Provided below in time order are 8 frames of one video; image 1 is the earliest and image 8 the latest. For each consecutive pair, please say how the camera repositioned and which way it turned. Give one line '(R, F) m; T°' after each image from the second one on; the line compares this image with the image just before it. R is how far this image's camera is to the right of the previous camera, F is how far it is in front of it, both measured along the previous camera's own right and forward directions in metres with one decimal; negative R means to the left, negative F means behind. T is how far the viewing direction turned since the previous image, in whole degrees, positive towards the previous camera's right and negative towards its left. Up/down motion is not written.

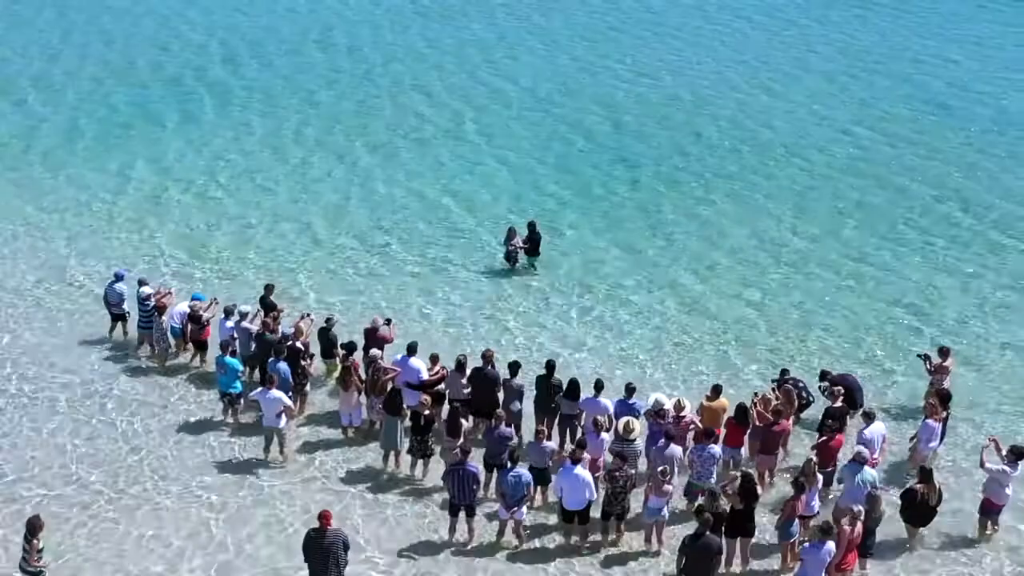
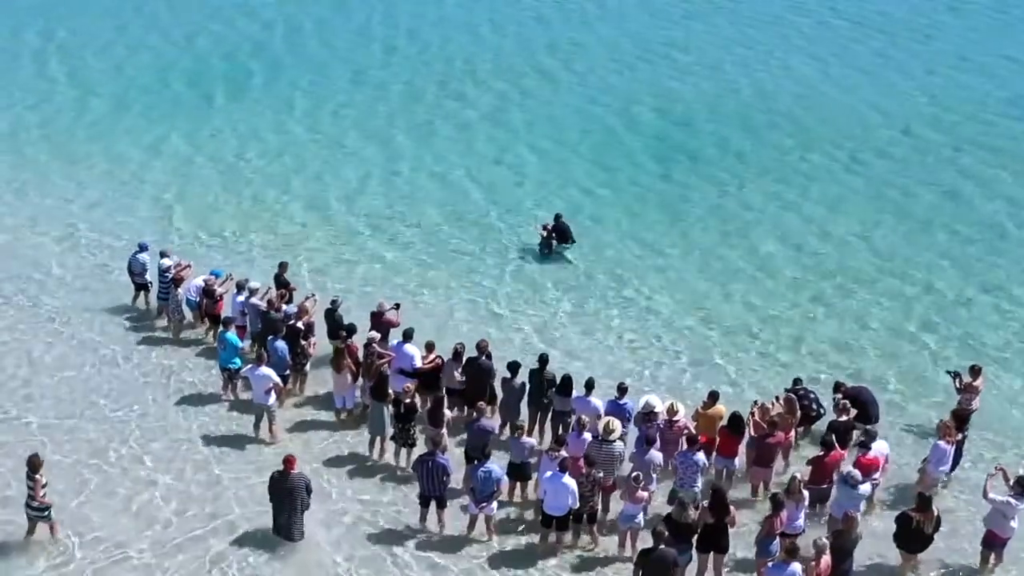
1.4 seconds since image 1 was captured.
(+2.5, +0.5) m; -6°
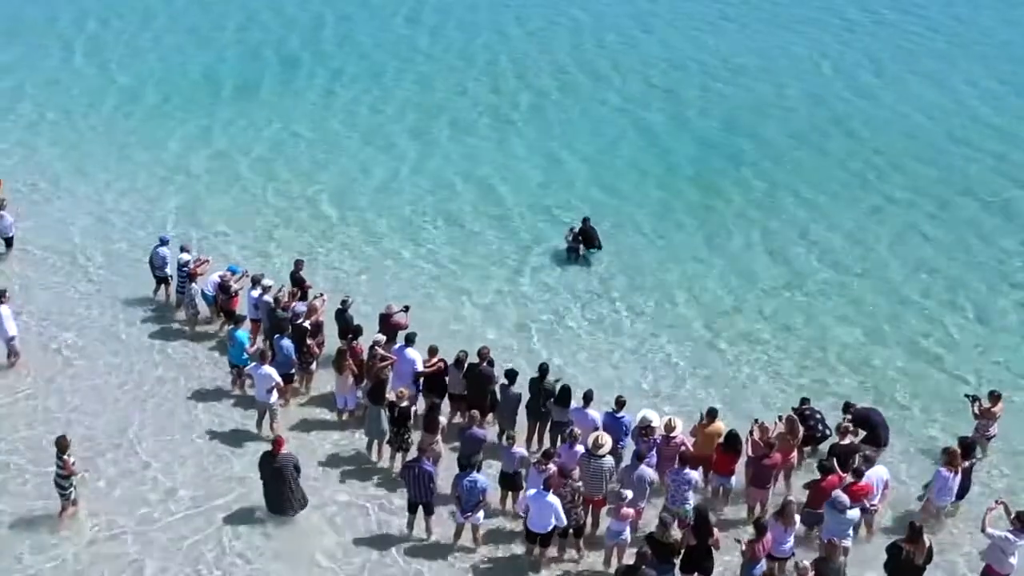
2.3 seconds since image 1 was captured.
(+1.5, +0.1) m; -4°
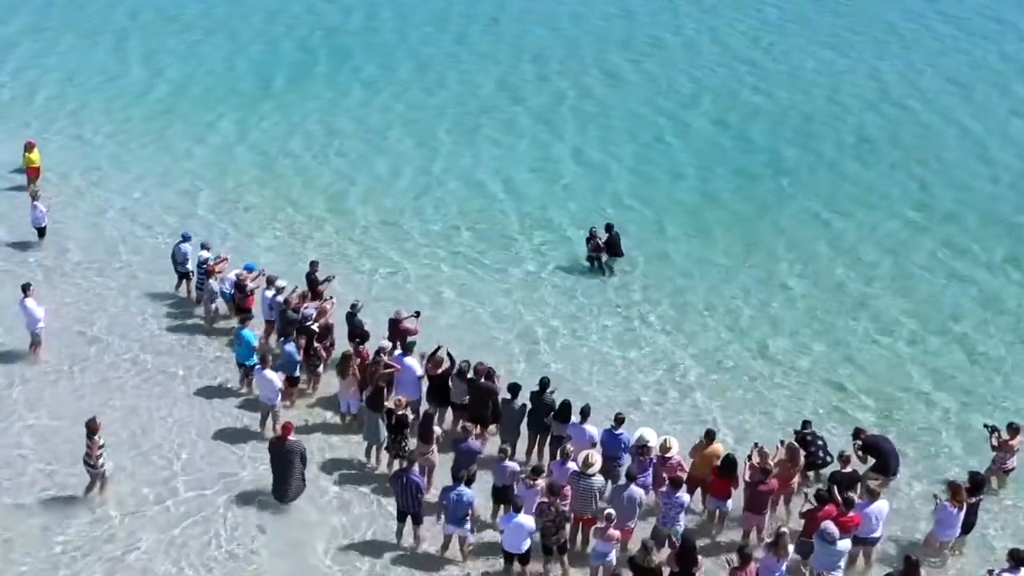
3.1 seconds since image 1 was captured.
(+1.4, +0.2) m; -4°
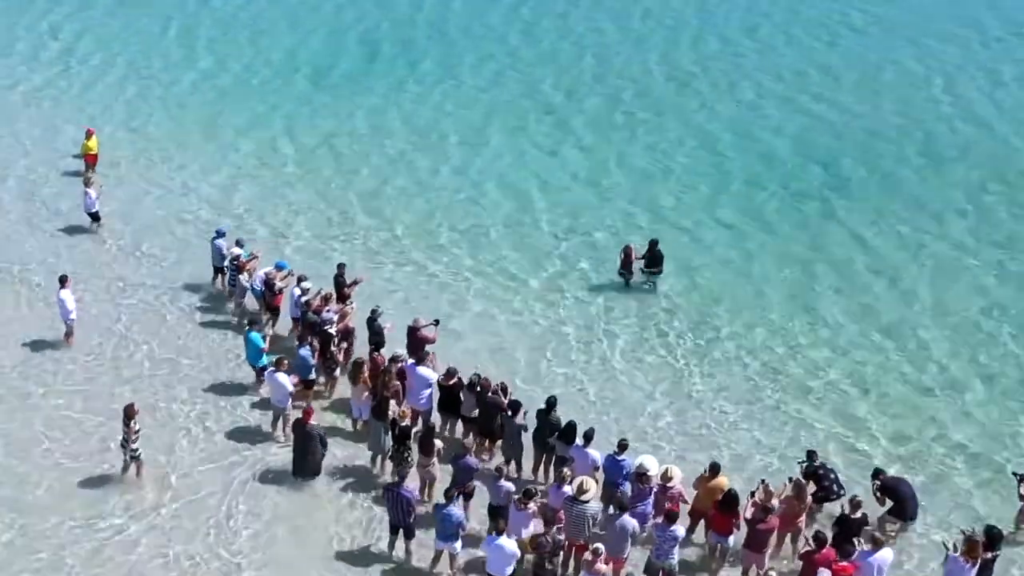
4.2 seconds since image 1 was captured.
(+1.8, +0.4) m; -5°
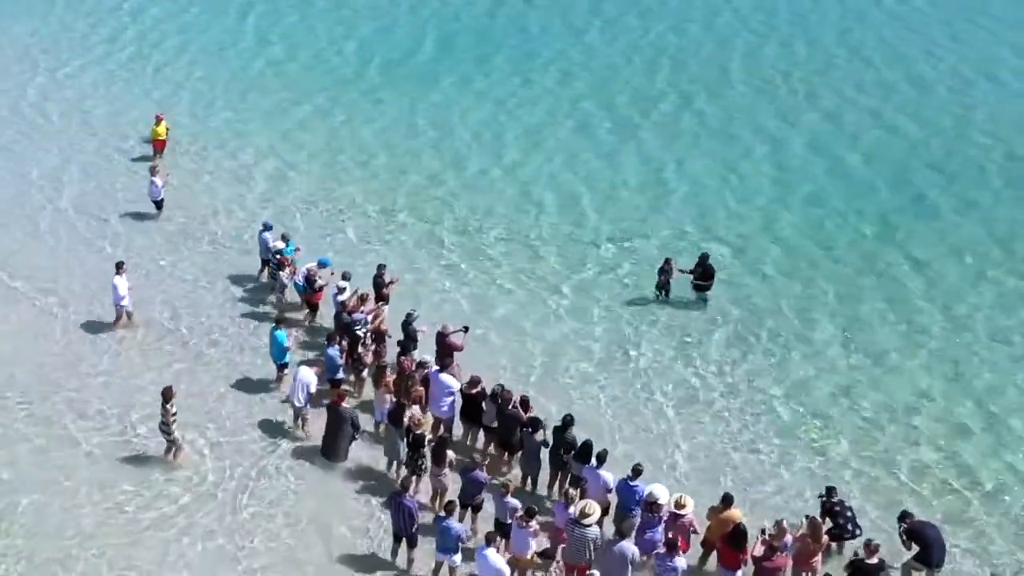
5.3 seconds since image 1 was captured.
(+1.7, +0.4) m; -6°
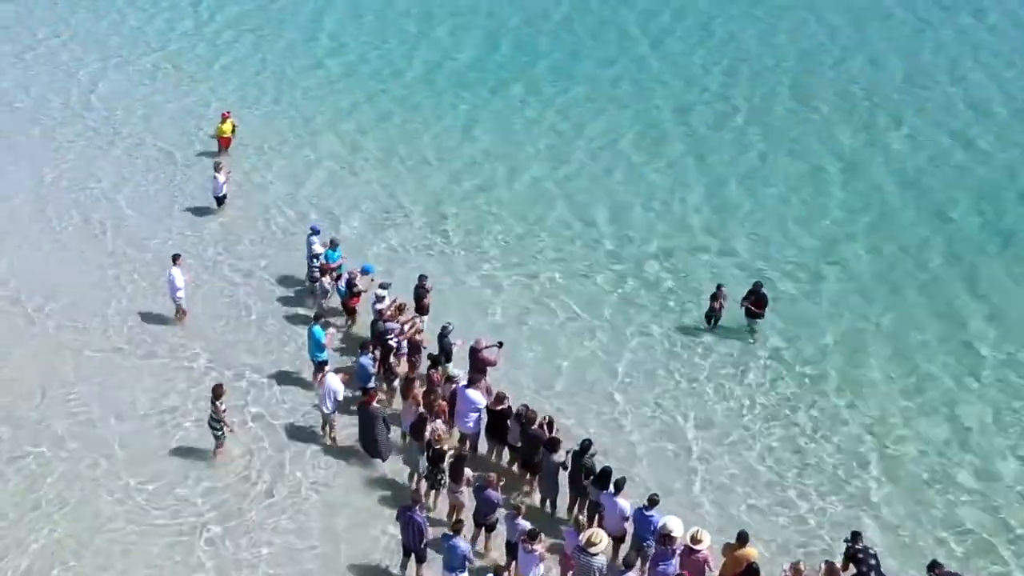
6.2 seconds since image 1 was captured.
(+1.5, +0.4) m; -5°
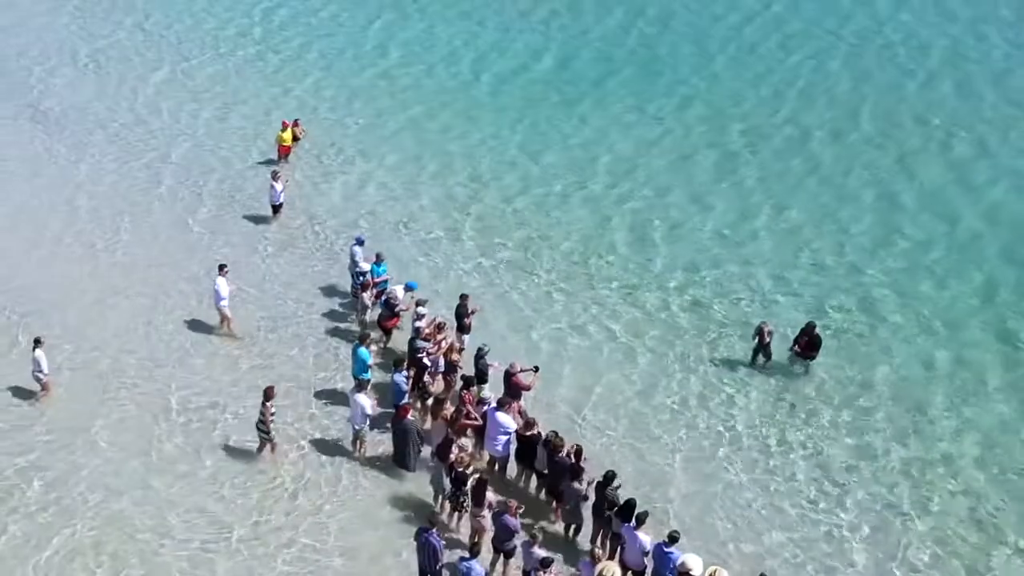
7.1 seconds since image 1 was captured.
(+1.2, +0.4) m; -5°
